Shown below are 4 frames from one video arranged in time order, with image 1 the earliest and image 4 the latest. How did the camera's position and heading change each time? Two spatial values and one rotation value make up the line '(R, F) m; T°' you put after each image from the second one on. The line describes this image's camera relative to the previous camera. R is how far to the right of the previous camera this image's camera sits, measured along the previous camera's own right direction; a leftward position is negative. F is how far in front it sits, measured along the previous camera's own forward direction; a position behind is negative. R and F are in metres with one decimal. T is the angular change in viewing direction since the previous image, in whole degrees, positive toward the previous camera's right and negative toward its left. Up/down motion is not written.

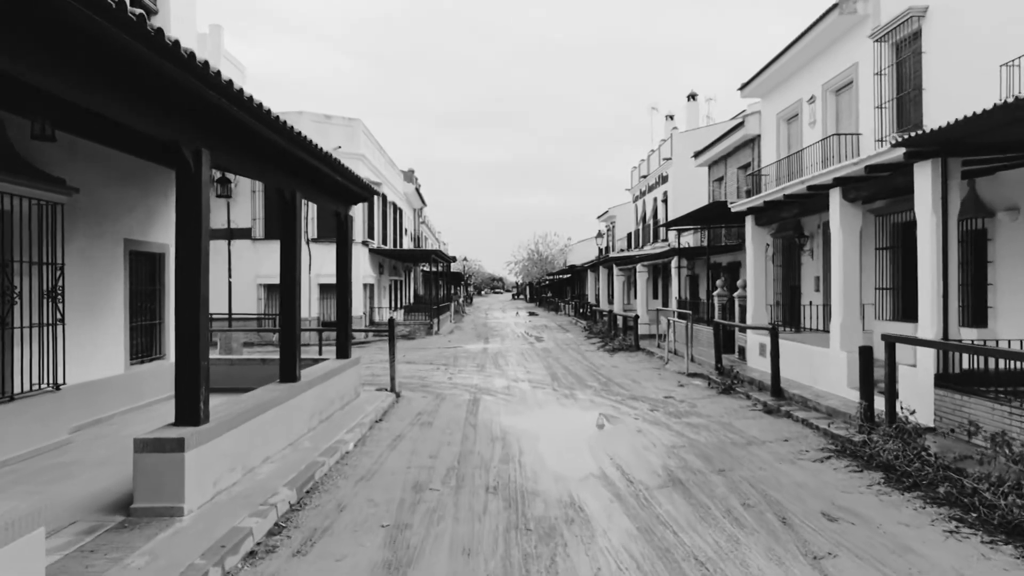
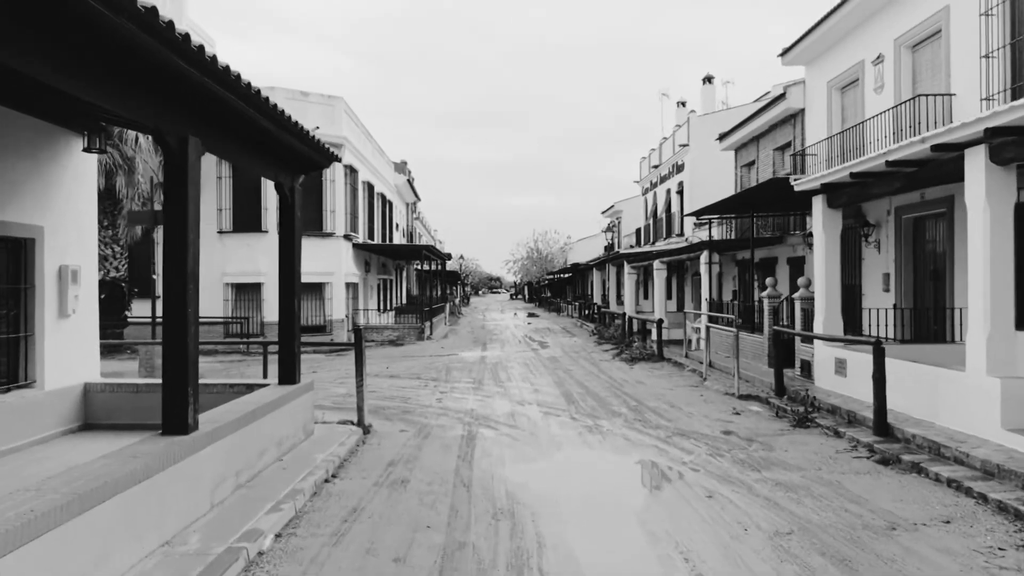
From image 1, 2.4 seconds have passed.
(-0.1, +2.5) m; 0°
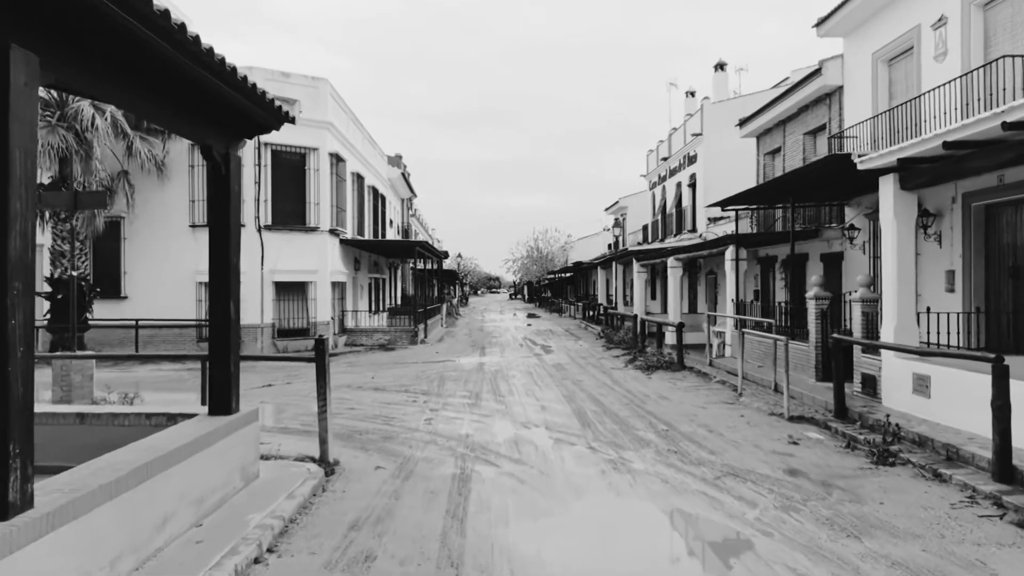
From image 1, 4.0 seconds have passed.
(-0.1, +1.6) m; 0°
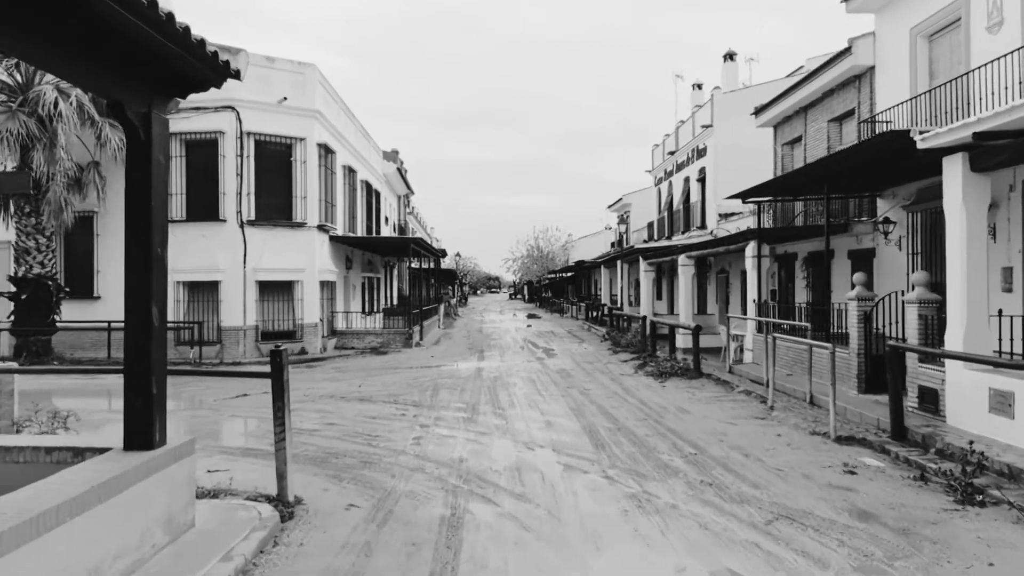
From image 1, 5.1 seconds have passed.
(0.0, +1.1) m; 0°
